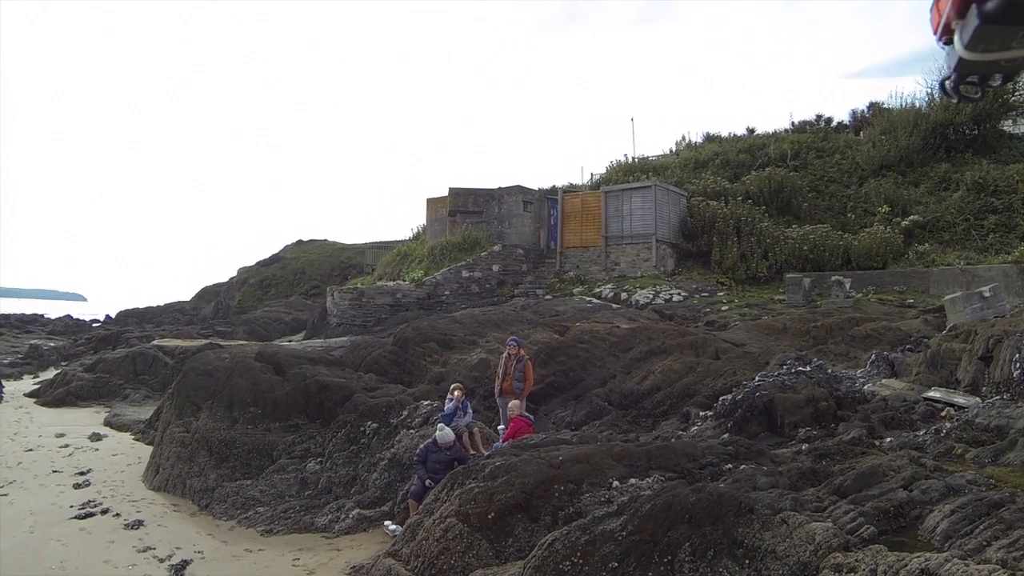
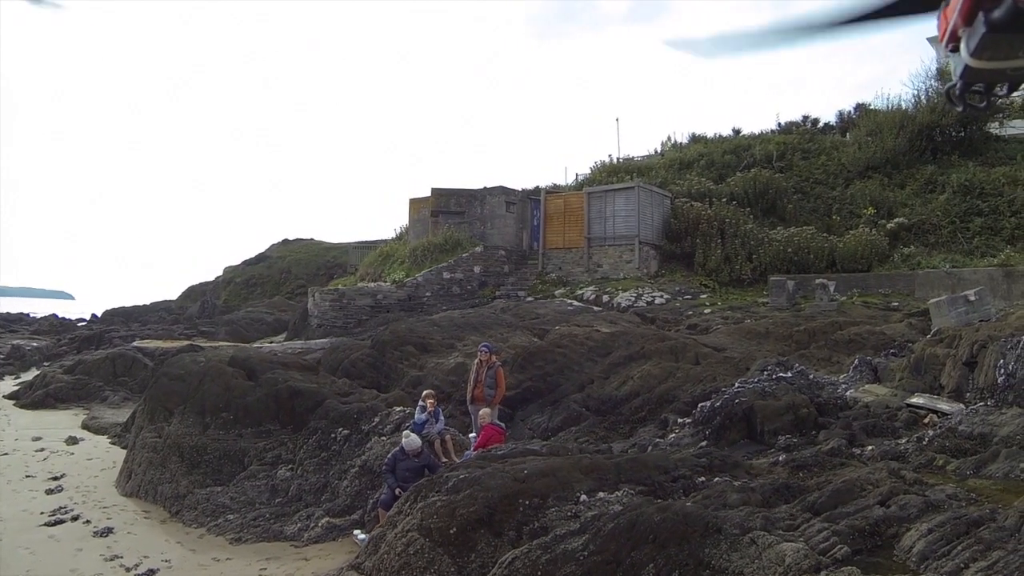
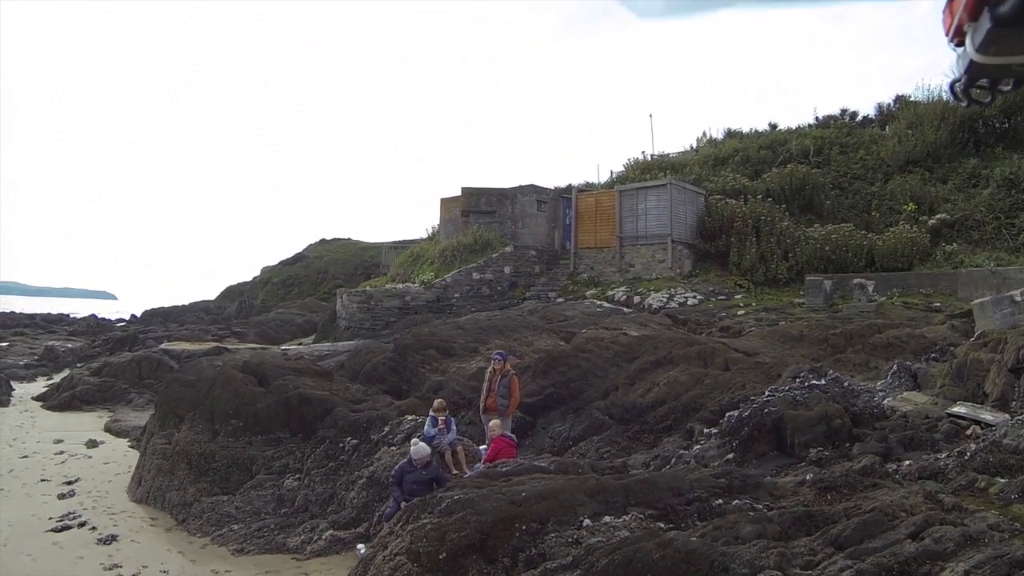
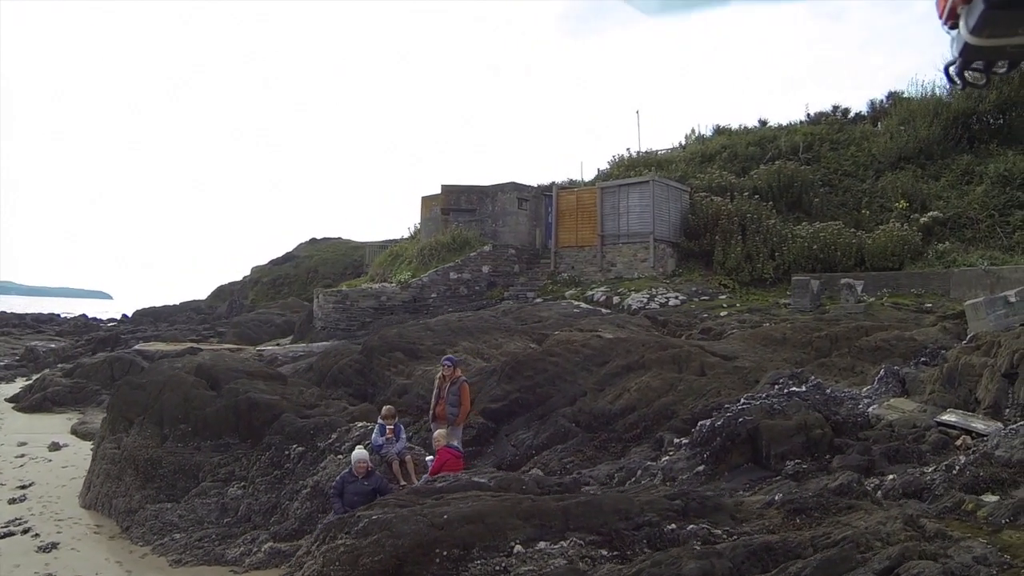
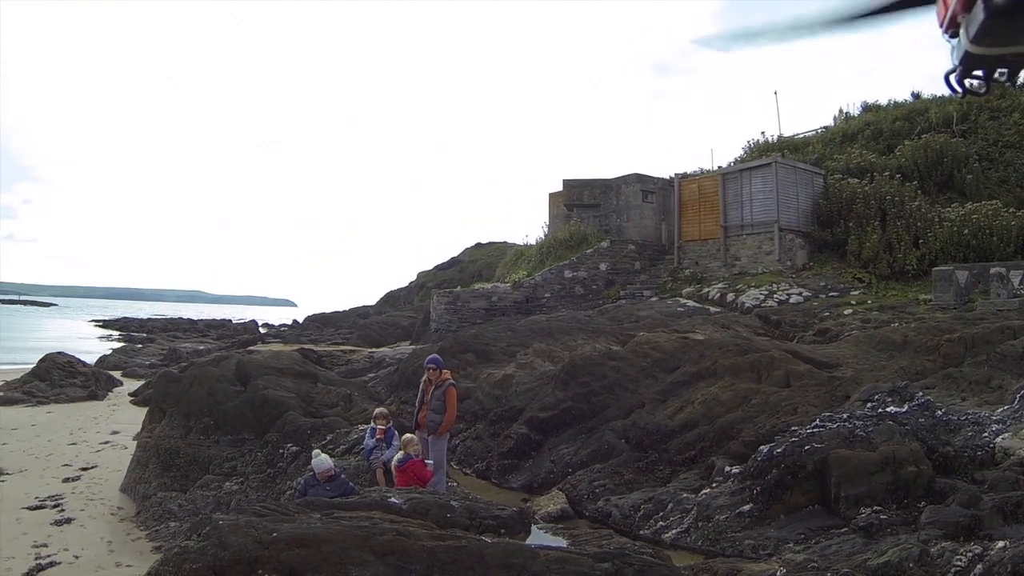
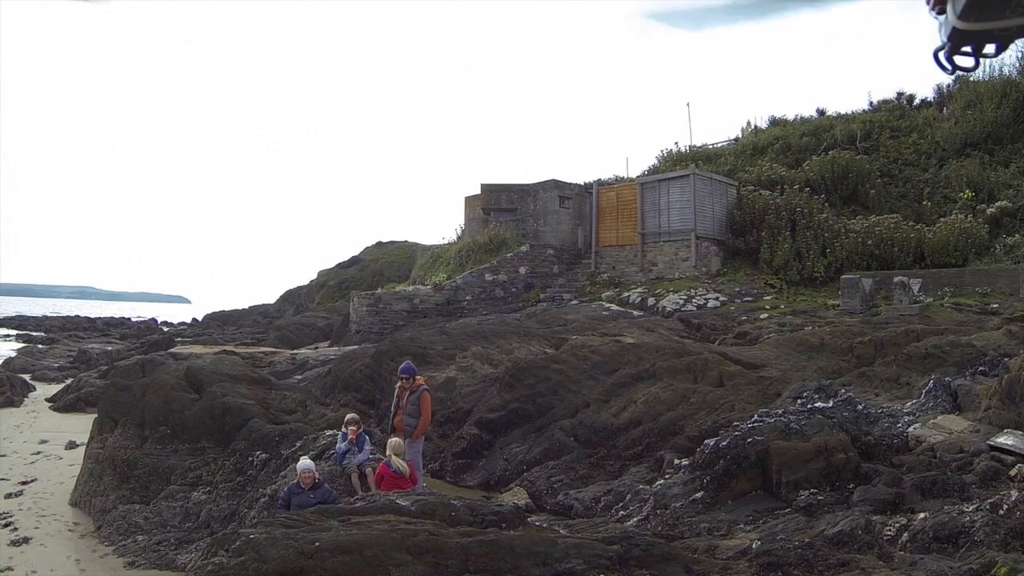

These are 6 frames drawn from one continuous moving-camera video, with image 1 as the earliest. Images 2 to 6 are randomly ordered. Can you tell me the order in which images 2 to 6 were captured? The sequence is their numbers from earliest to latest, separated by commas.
2, 3, 4, 6, 5
